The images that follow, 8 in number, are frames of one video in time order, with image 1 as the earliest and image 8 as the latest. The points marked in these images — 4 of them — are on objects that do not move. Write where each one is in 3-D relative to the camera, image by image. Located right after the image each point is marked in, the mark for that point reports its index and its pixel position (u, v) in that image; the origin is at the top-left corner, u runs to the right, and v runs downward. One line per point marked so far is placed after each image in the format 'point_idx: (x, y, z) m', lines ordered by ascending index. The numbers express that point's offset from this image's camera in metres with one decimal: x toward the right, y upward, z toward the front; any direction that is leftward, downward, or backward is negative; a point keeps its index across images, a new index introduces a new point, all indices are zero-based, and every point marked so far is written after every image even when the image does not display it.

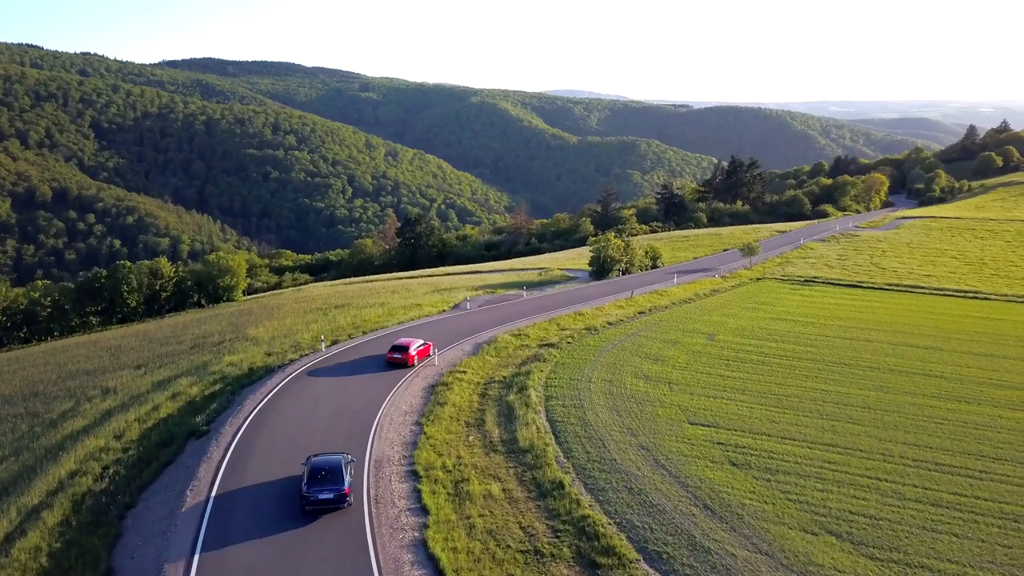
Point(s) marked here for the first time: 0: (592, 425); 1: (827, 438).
0: (+1.9, -3.3, +19.7) m
1: (+7.4, -3.5, +19.0) m
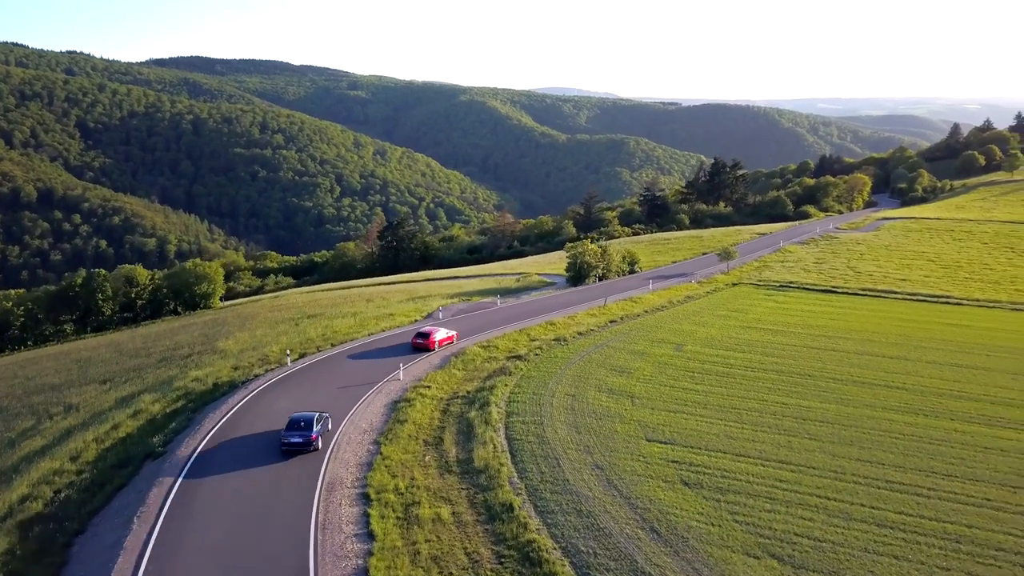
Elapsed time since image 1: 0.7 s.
0: (+0.9, -3.8, +19.8) m
1: (+6.3, -4.0, +19.2) m
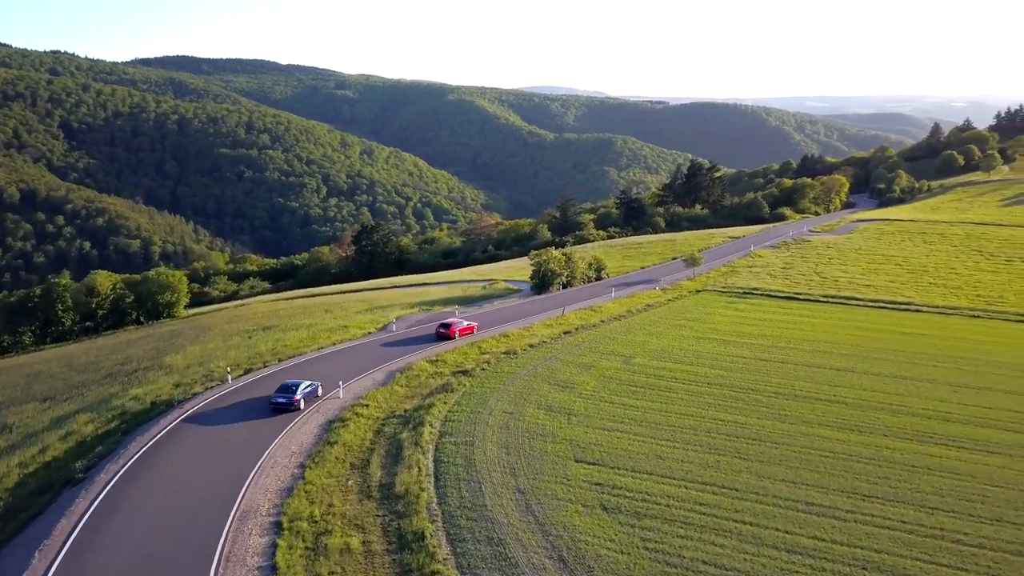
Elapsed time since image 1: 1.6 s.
0: (-0.9, -4.3, +19.7) m
1: (+4.6, -4.5, +19.2) m
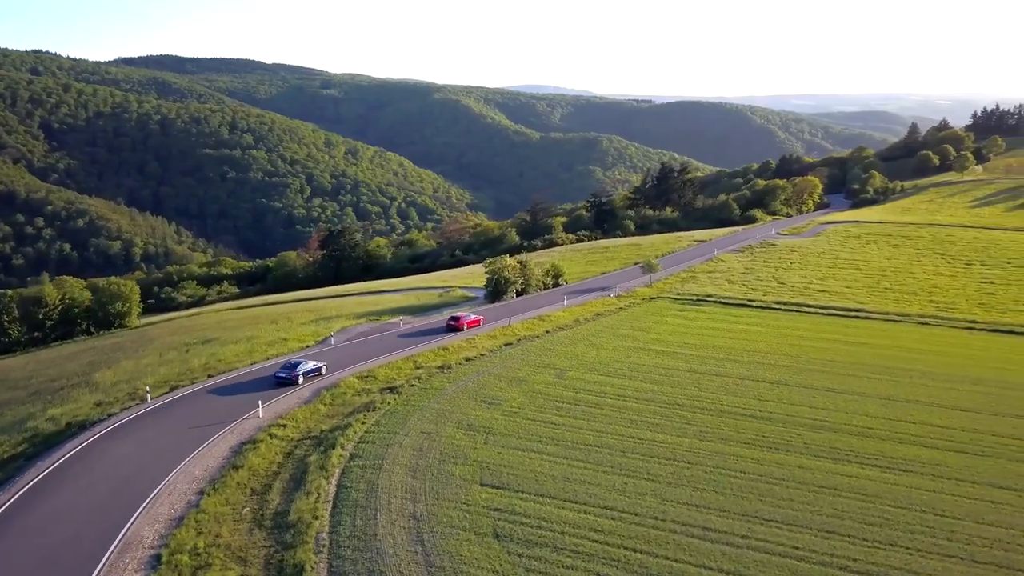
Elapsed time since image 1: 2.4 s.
0: (-3.2, -4.8, +19.5) m
1: (+2.3, -5.0, +19.0) m
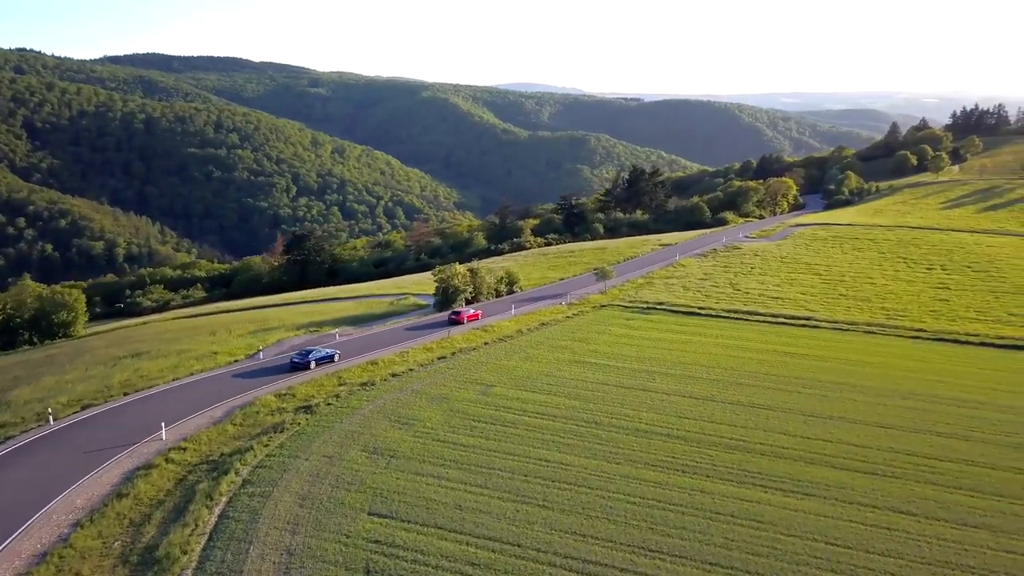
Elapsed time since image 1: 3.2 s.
0: (-5.9, -5.4, +18.9) m
1: (-0.4, -5.5, +18.5) m
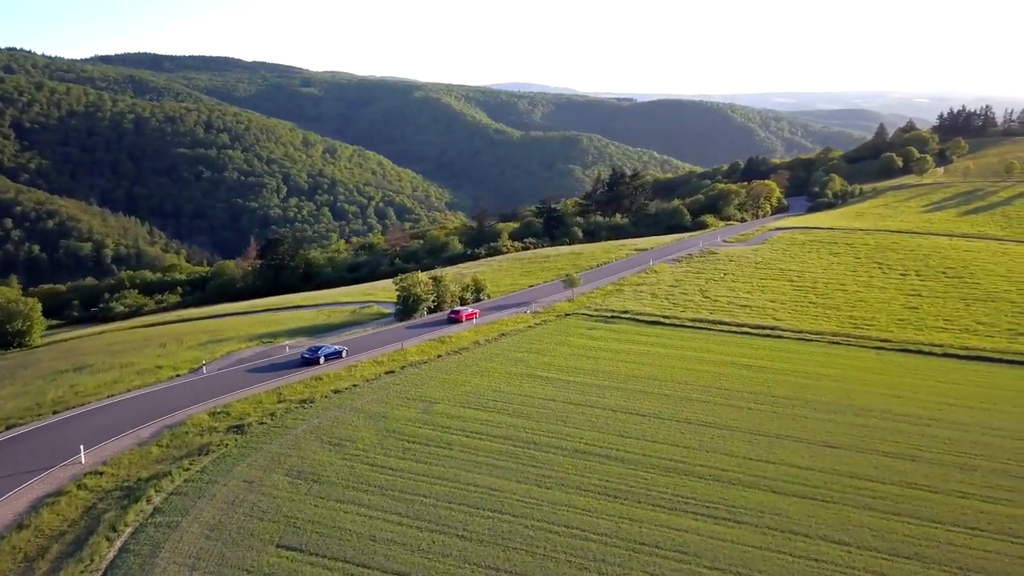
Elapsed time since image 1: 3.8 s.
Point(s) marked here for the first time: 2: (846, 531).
0: (-7.8, -5.9, +18.1) m
1: (-2.3, -6.0, +17.8) m
2: (+8.2, -6.0, +19.9) m
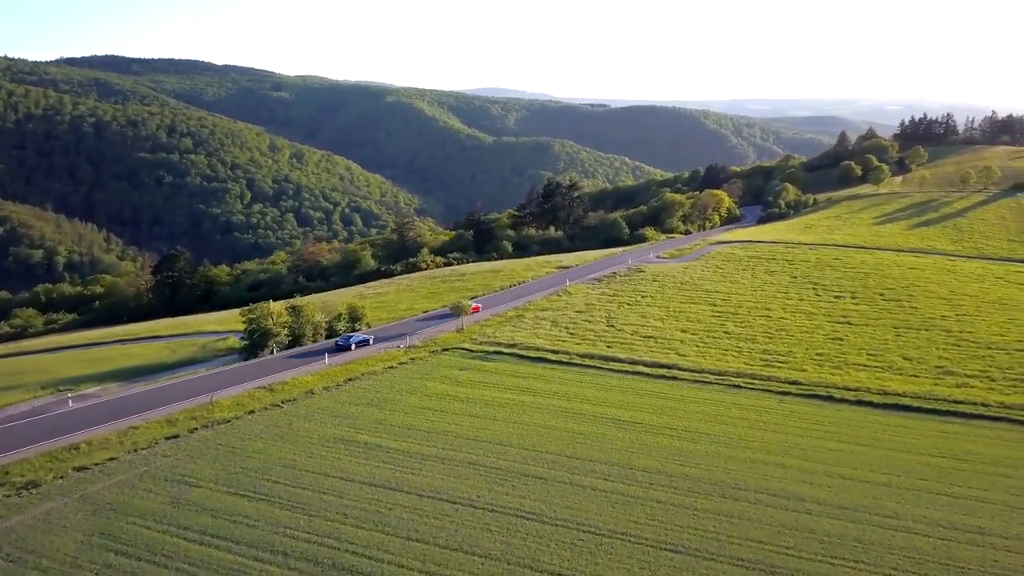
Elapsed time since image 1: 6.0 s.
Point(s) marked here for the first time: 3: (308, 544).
0: (-13.7, -7.4, +11.9) m
1: (-8.3, -7.5, +11.7) m
2: (+2.2, -7.4, +14.1) m
3: (-5.0, -6.3, +20.0) m
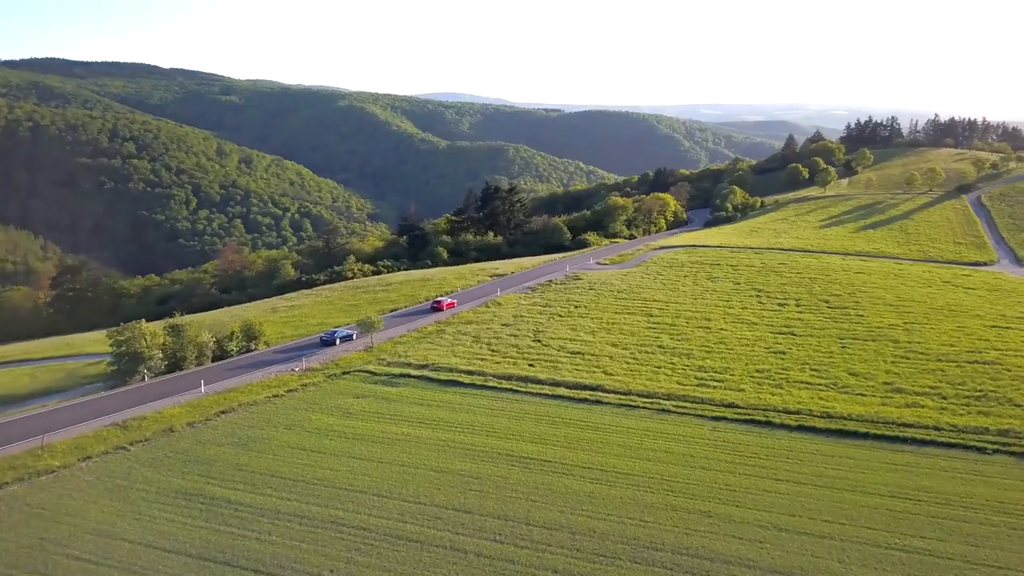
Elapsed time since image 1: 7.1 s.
0: (-16.3, -8.0, +6.8) m
1: (-10.8, -8.0, +6.8) m
2: (-0.5, -7.9, +9.8) m
3: (-8.0, -6.9, +15.4) m
